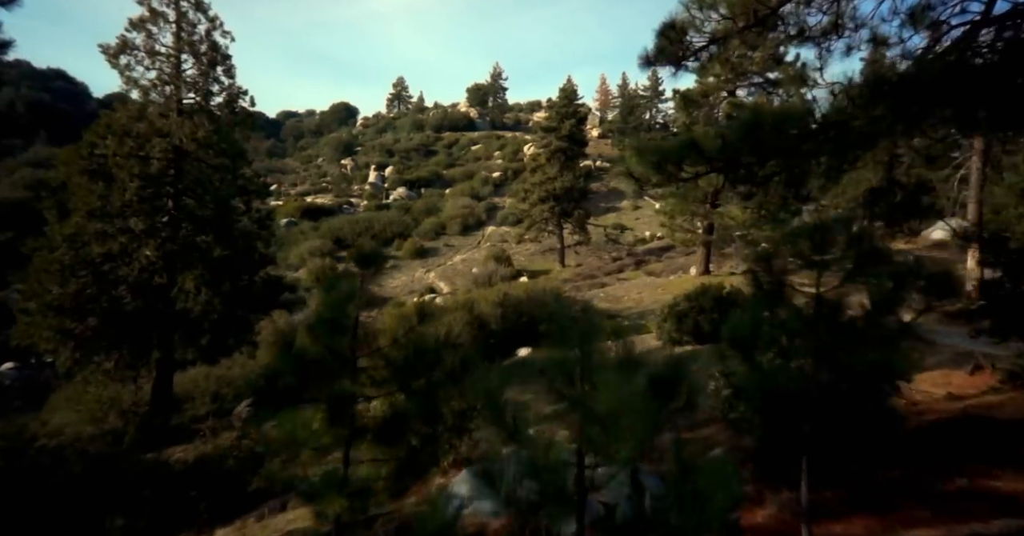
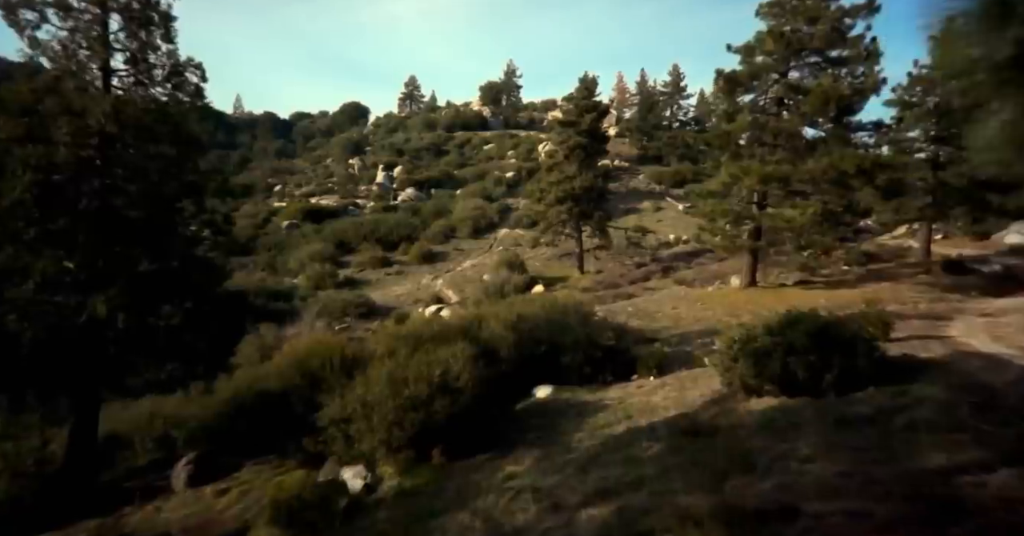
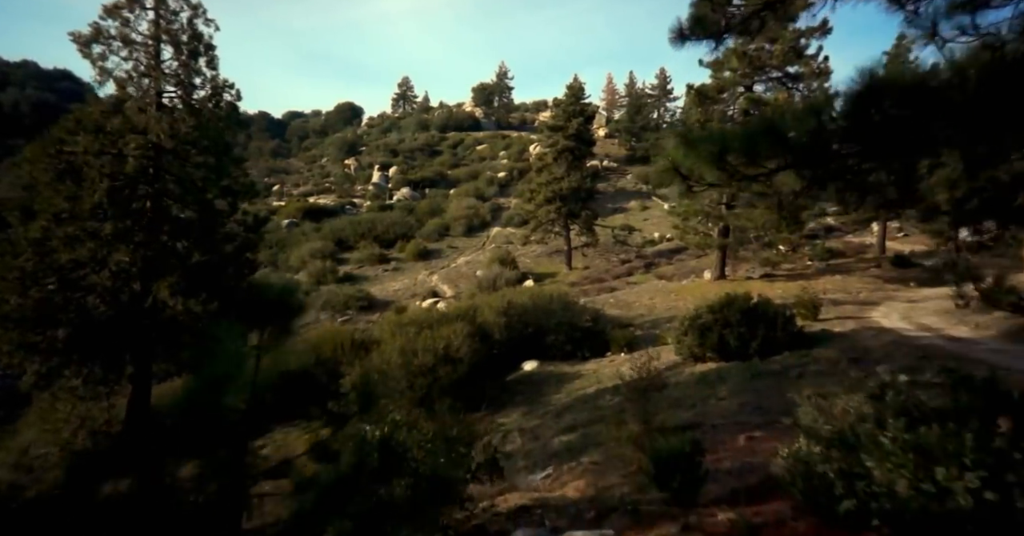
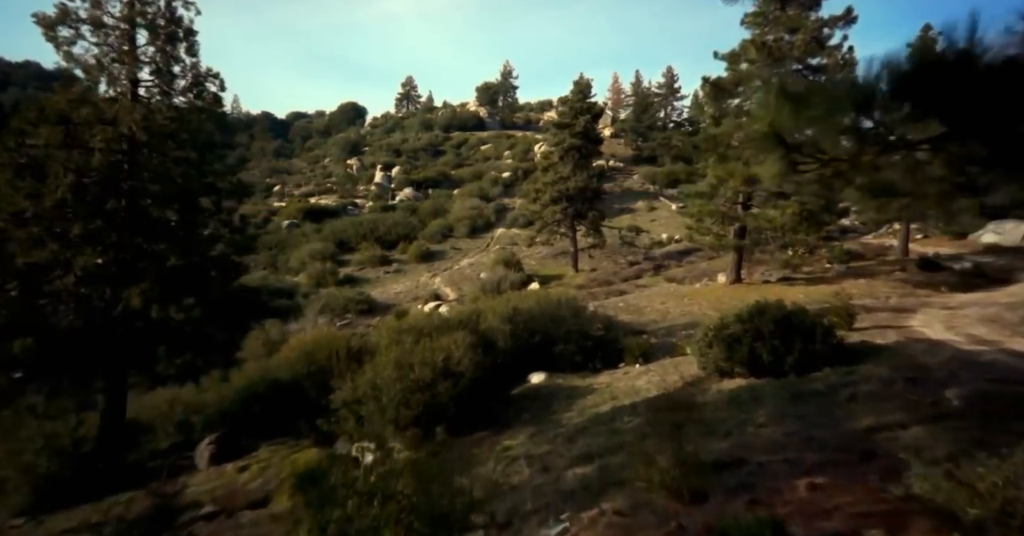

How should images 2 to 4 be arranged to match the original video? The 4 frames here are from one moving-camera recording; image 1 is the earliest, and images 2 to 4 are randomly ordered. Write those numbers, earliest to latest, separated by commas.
3, 4, 2
